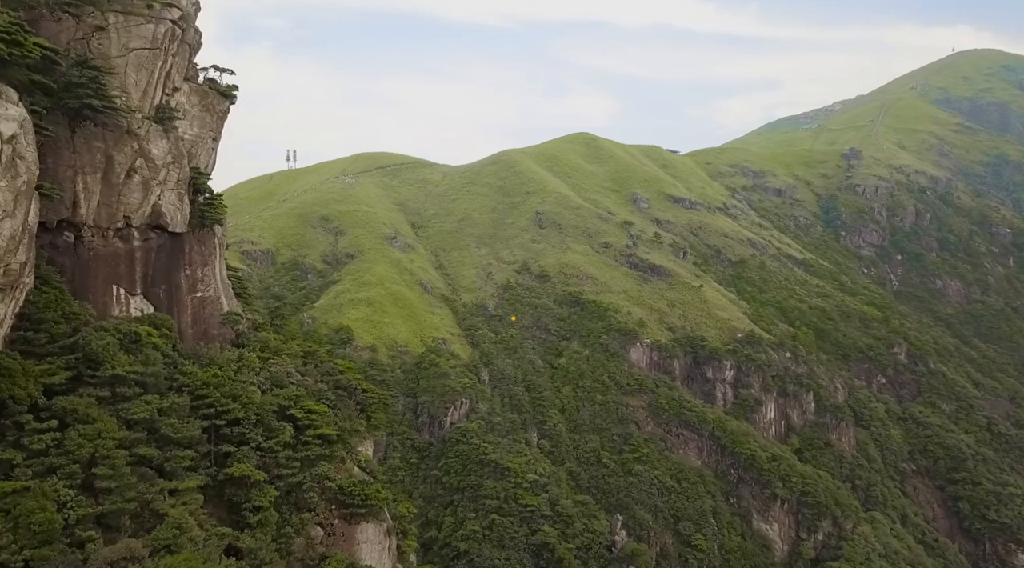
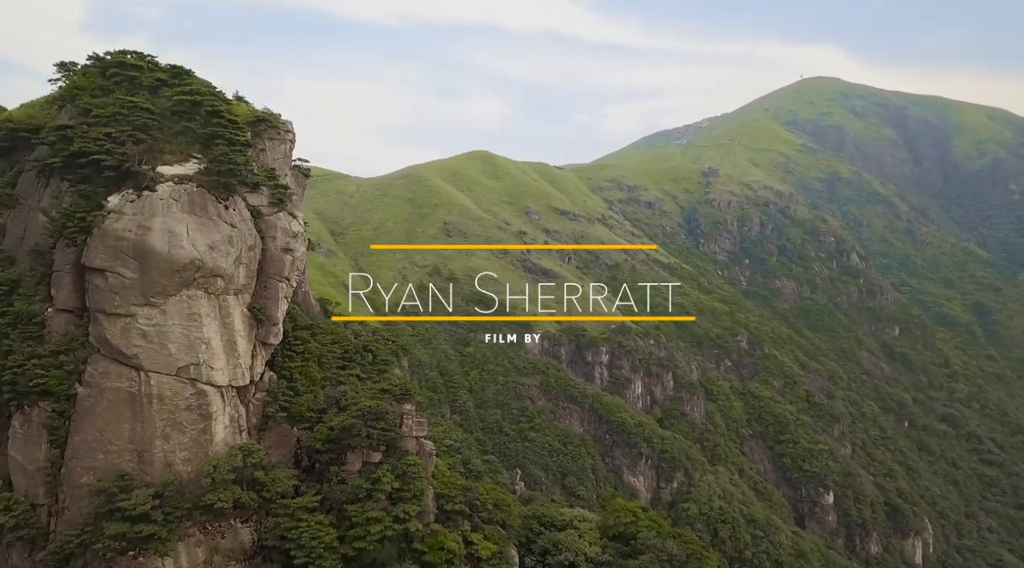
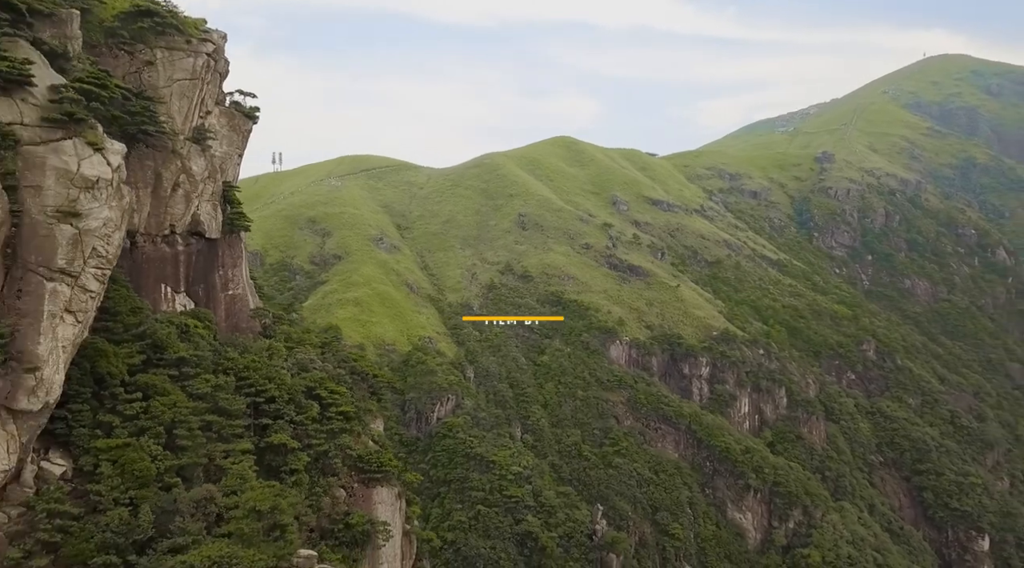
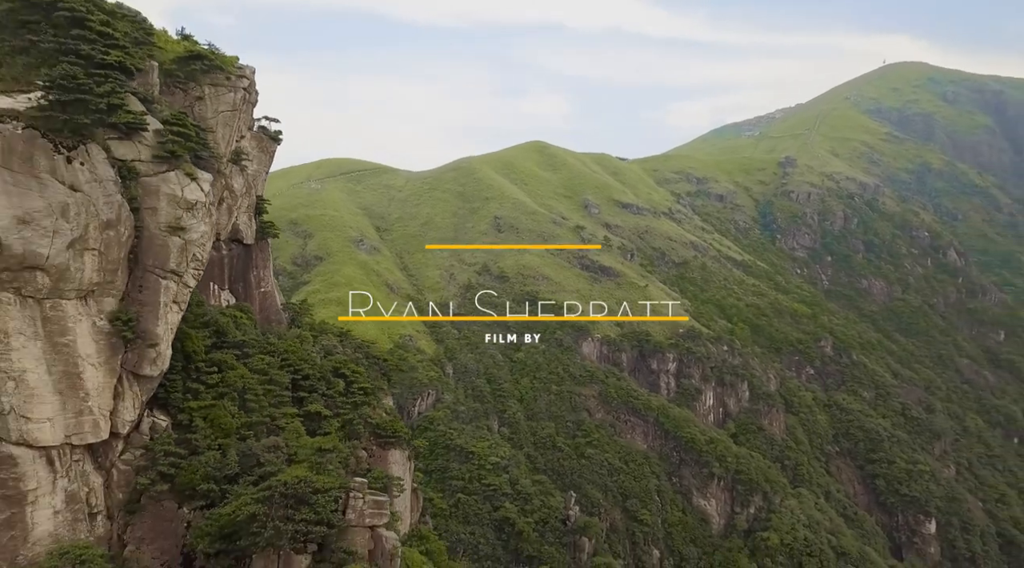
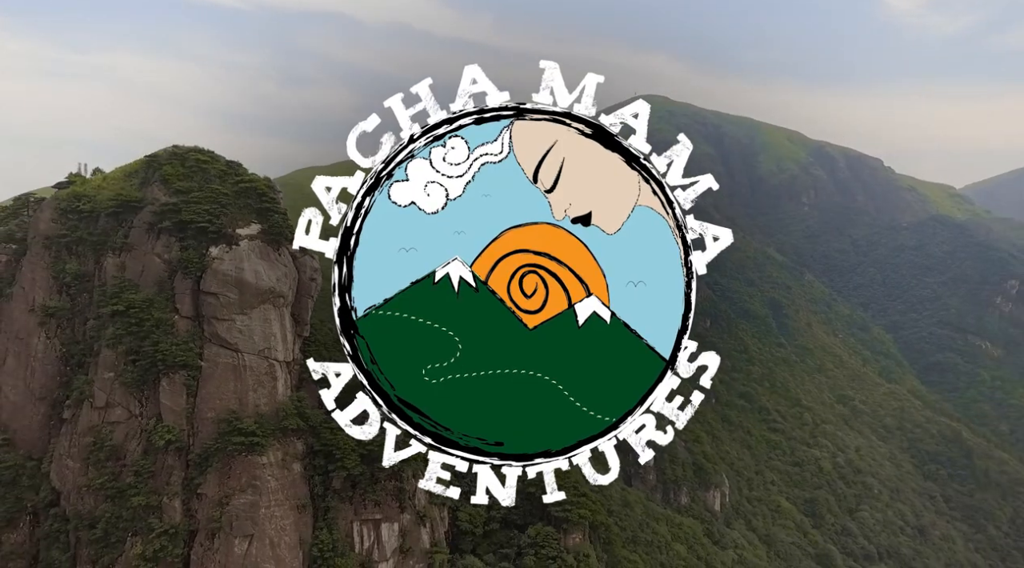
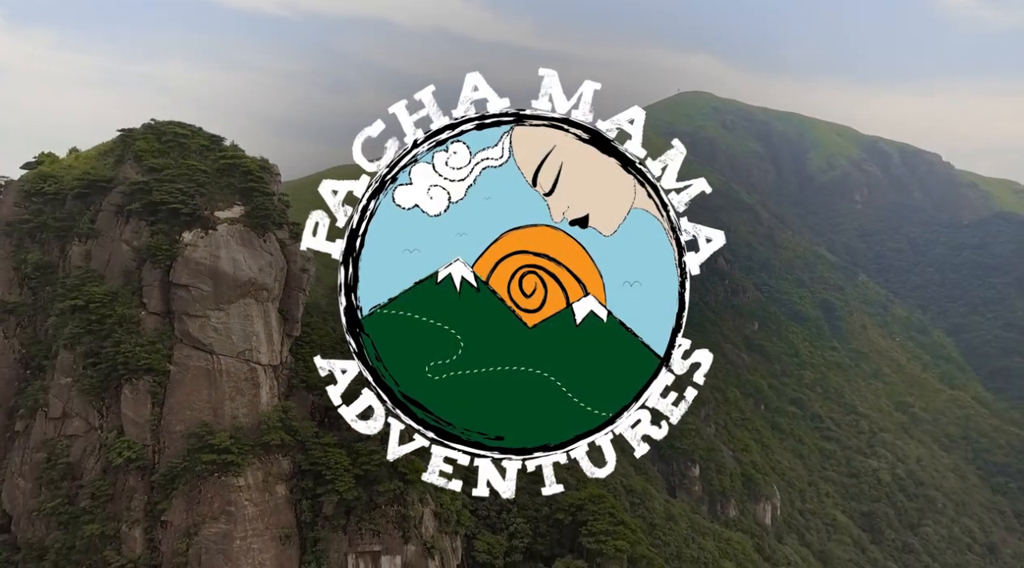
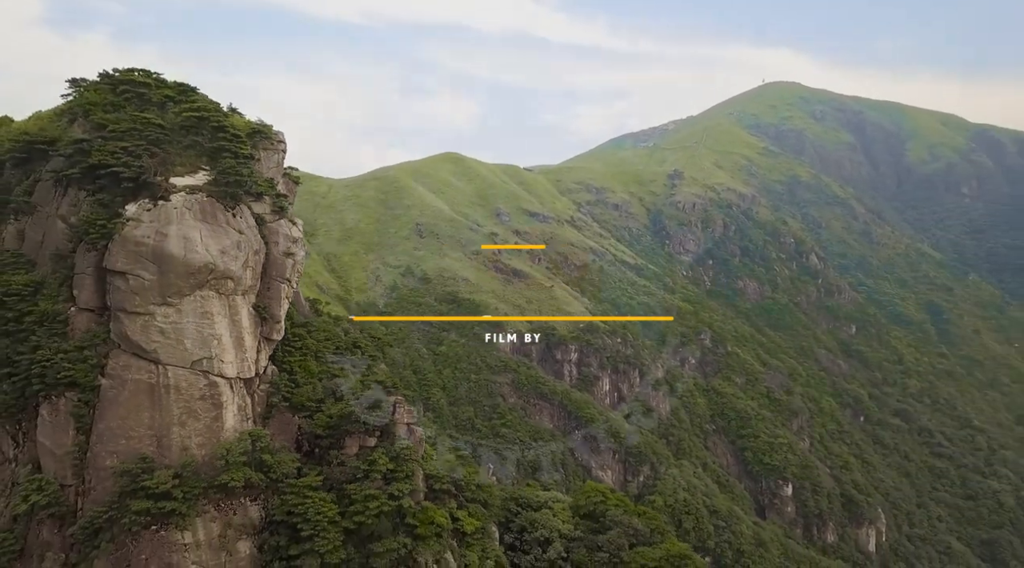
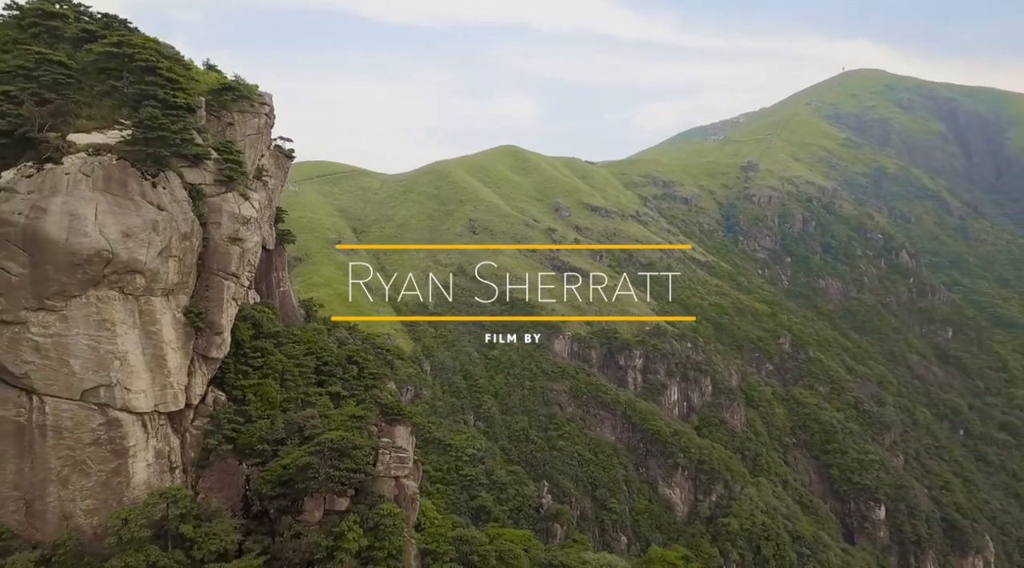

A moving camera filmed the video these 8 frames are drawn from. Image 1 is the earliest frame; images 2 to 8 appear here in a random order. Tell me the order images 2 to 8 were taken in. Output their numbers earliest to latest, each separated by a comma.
3, 4, 8, 2, 7, 6, 5
